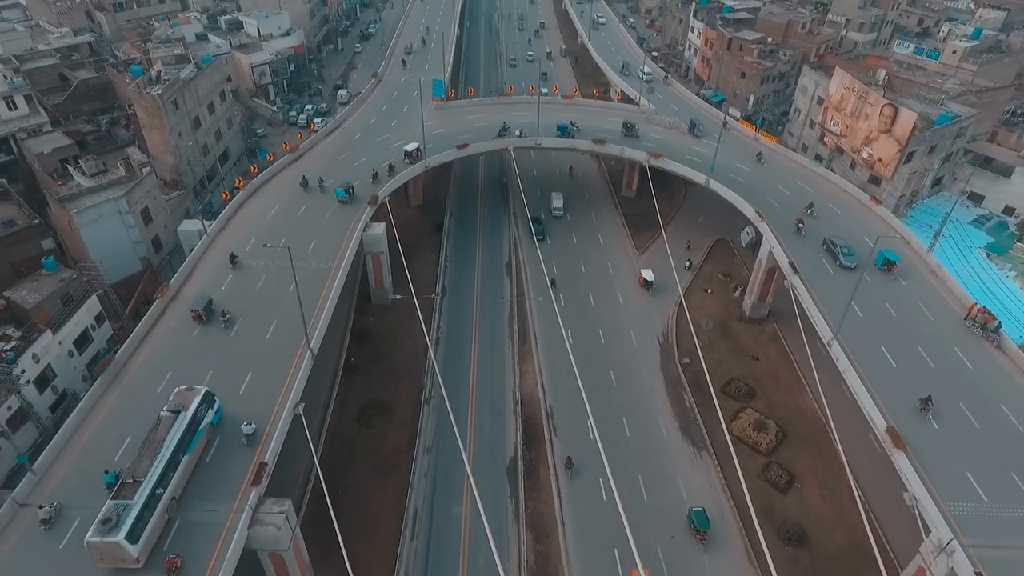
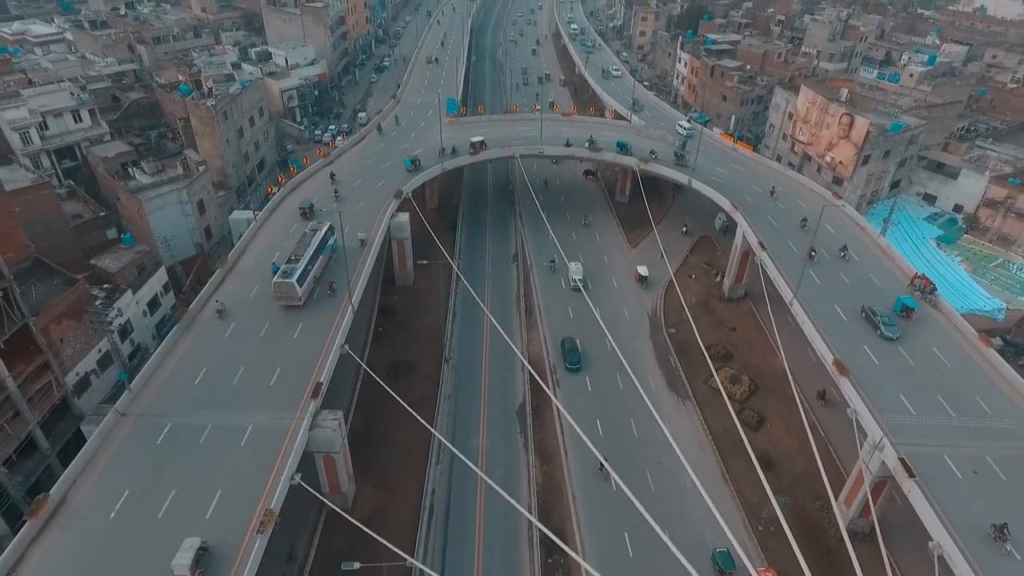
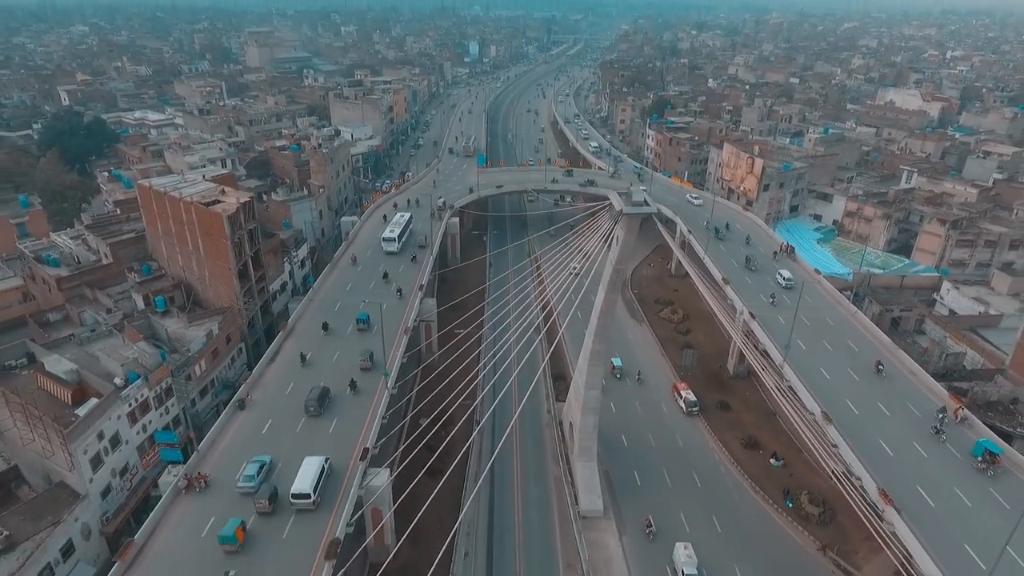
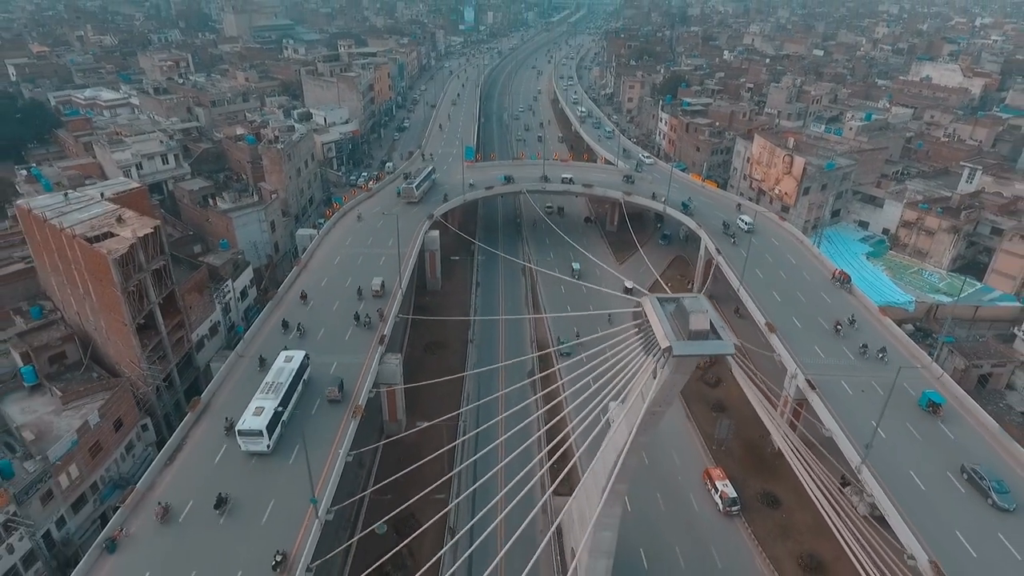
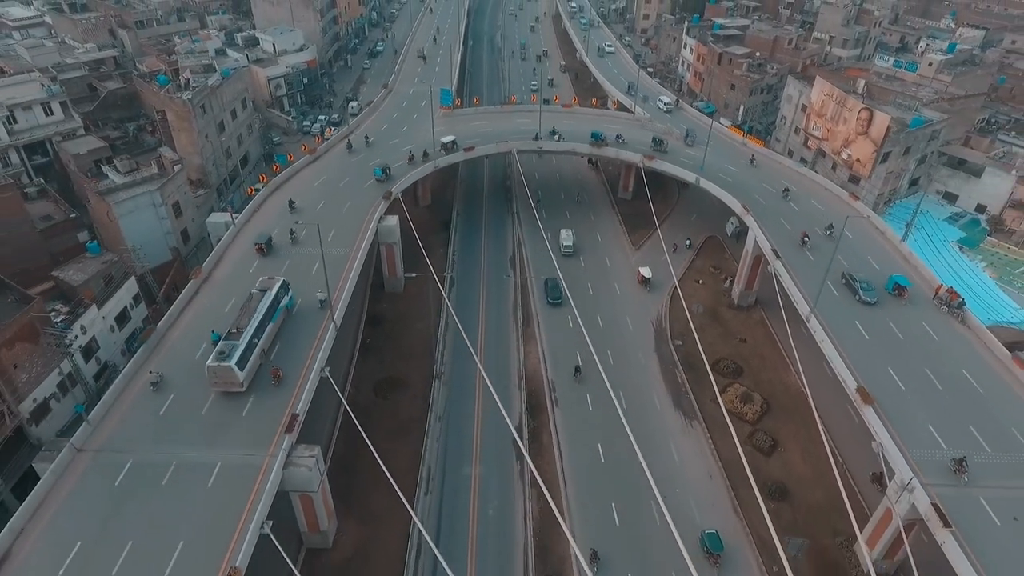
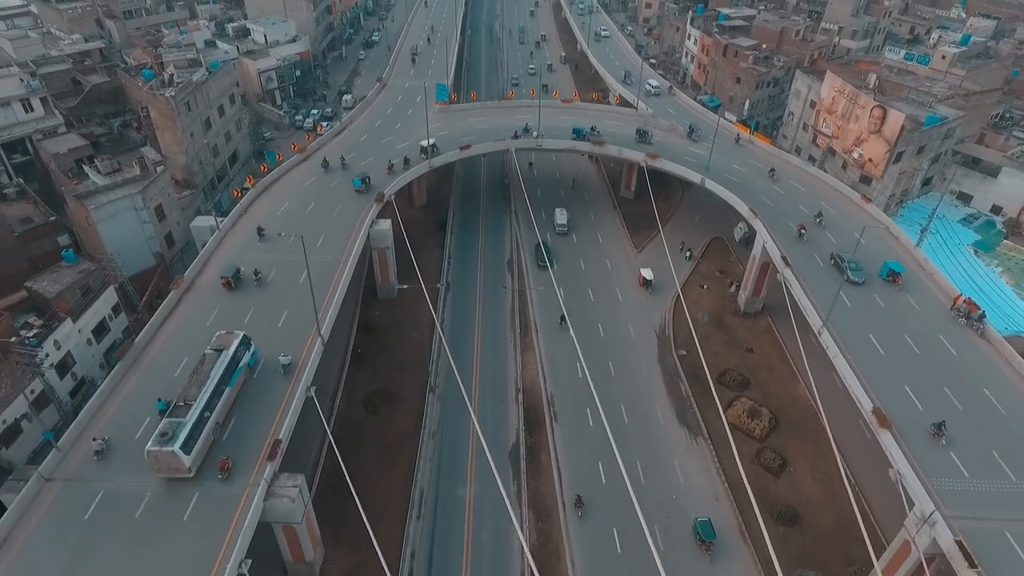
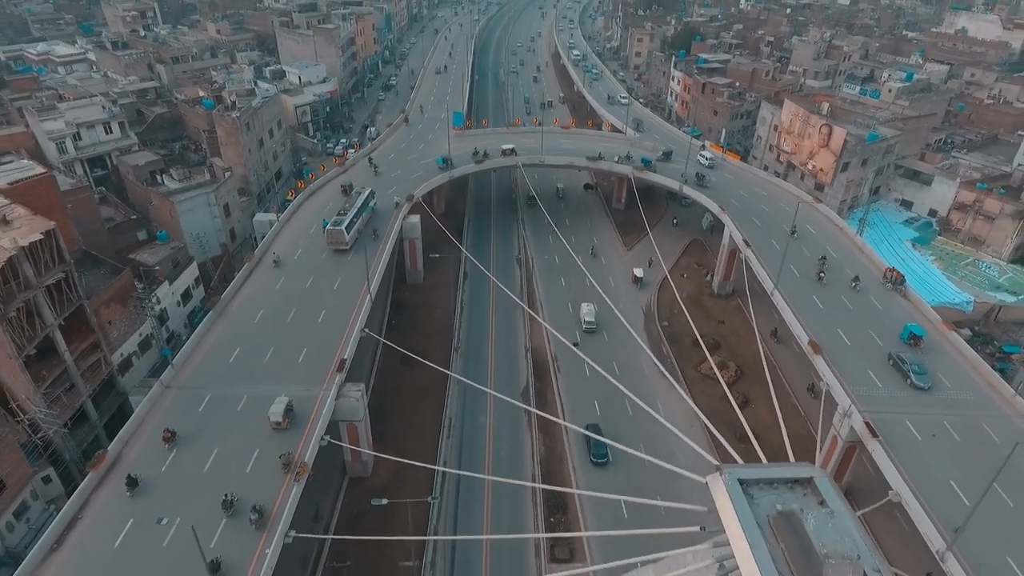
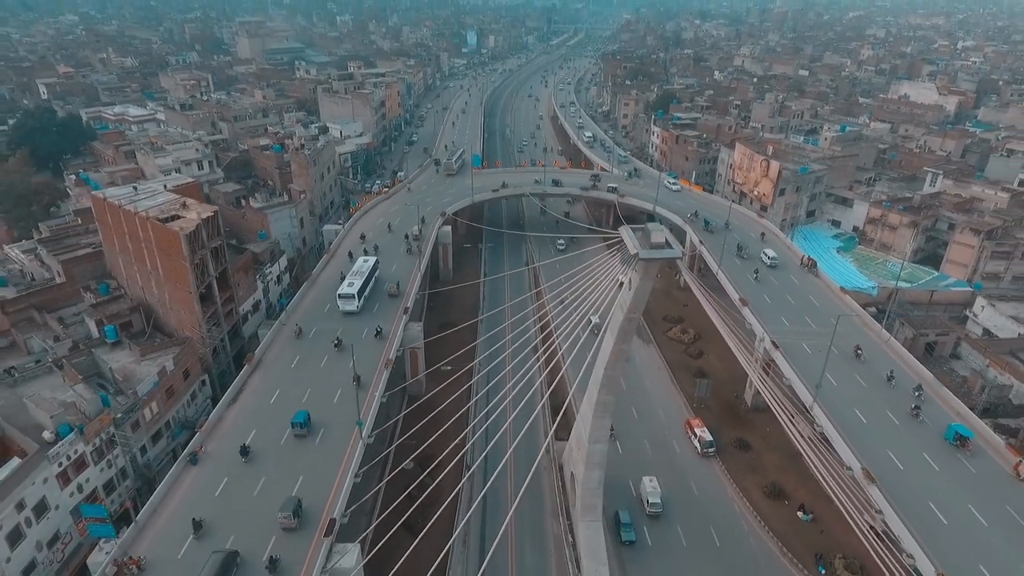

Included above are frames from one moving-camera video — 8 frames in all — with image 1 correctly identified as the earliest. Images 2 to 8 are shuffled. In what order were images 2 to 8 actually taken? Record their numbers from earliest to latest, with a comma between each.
6, 5, 2, 7, 4, 8, 3
